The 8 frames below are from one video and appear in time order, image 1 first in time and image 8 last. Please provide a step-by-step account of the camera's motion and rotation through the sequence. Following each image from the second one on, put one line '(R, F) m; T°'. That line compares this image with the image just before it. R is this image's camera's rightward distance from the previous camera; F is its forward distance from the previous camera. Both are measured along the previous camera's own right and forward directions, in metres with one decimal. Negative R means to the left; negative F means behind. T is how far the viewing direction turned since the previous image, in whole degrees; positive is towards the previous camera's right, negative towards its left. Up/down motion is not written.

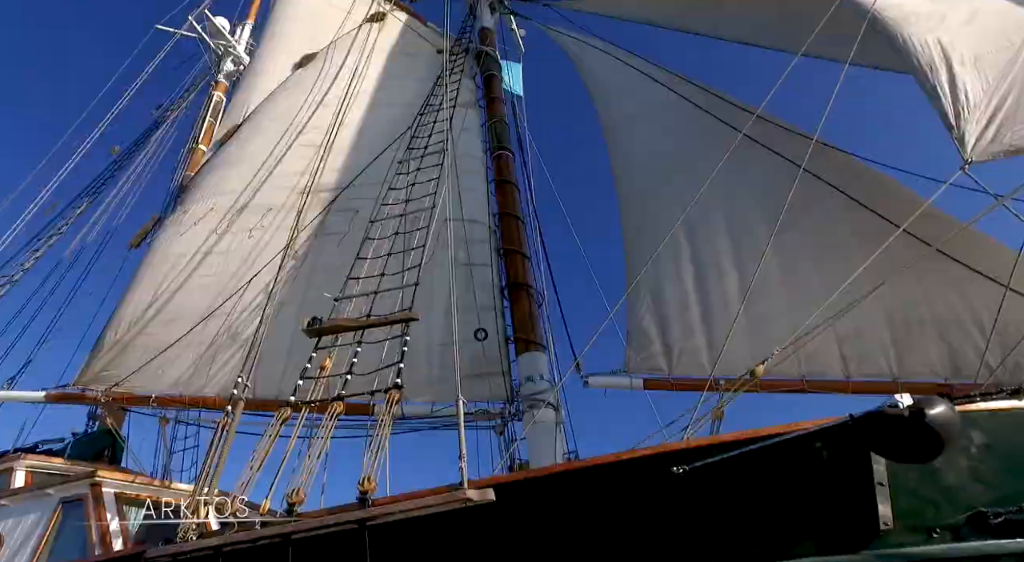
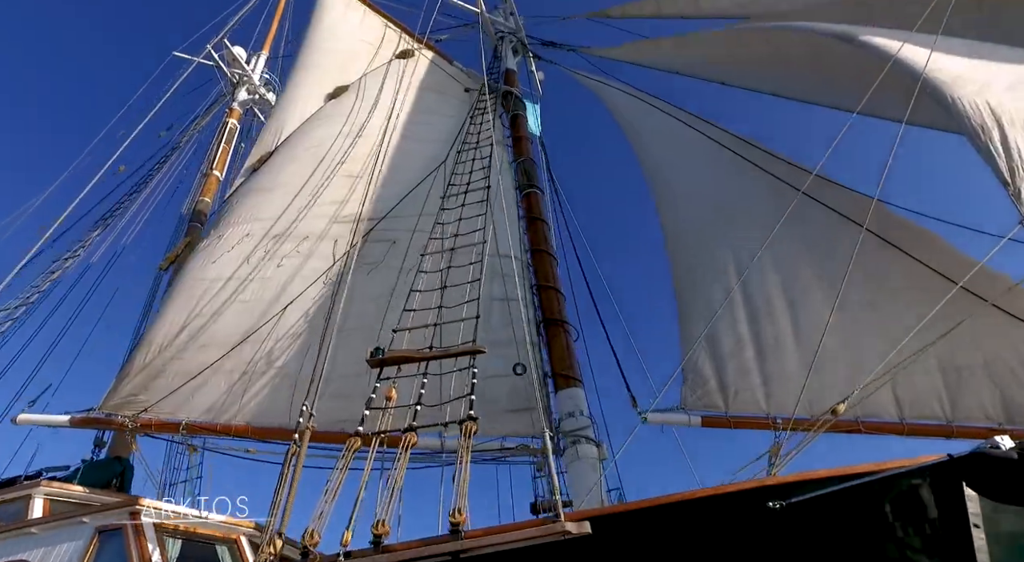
(-0.9, -0.1) m; +2°
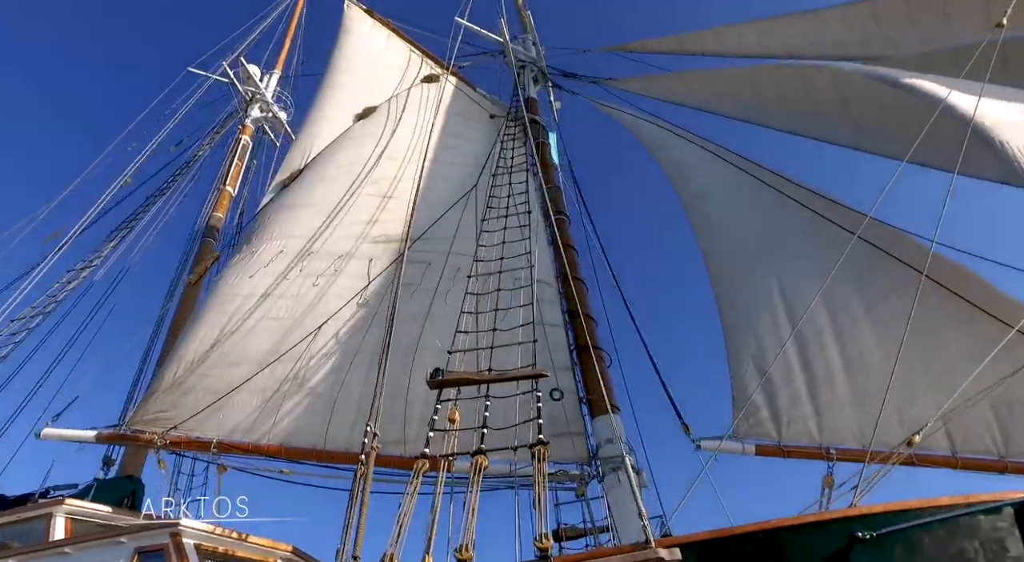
(-0.9, 0.0) m; +2°
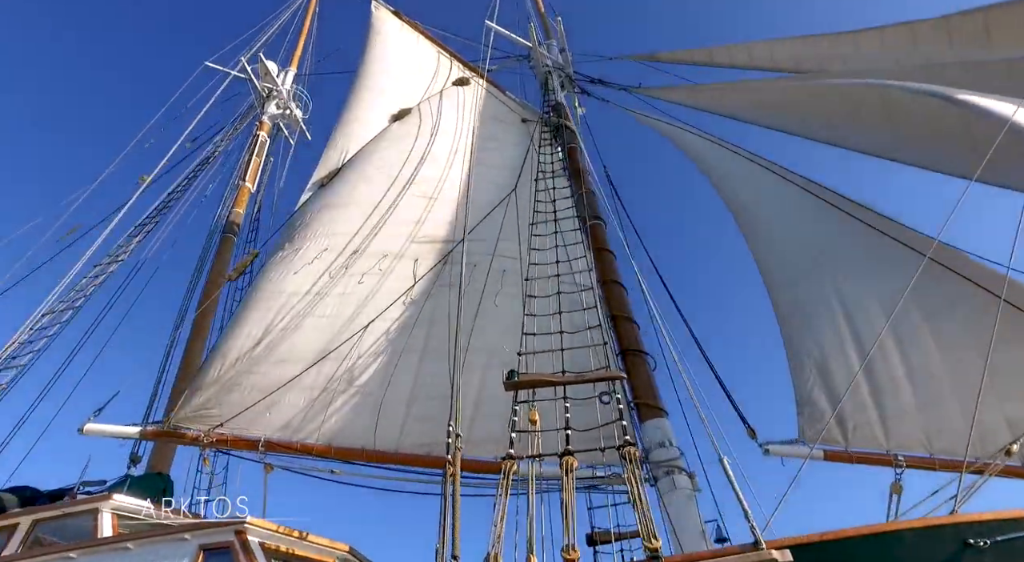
(-1.0, 0.0) m; +2°
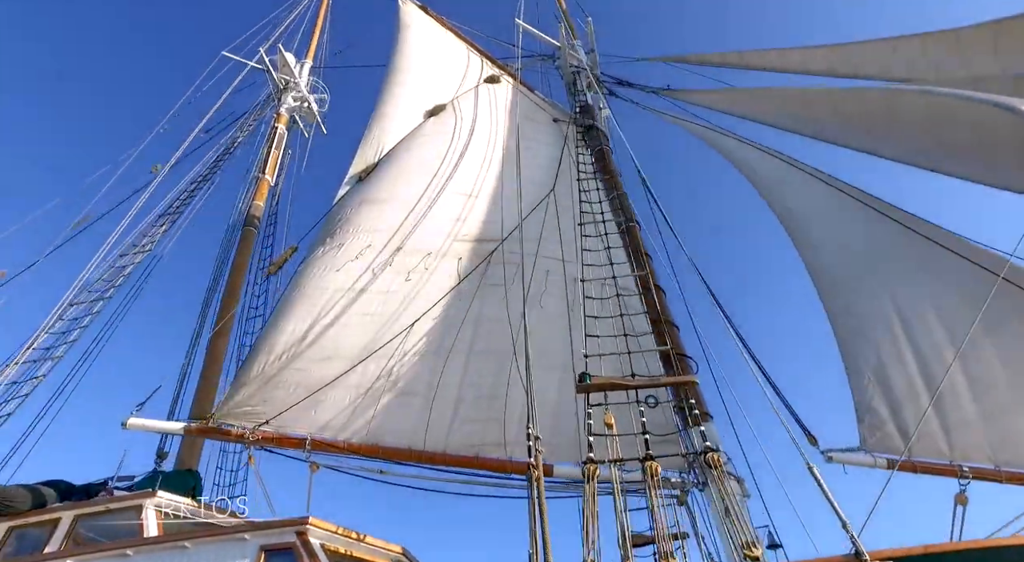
(-0.9, +0.1) m; +1°
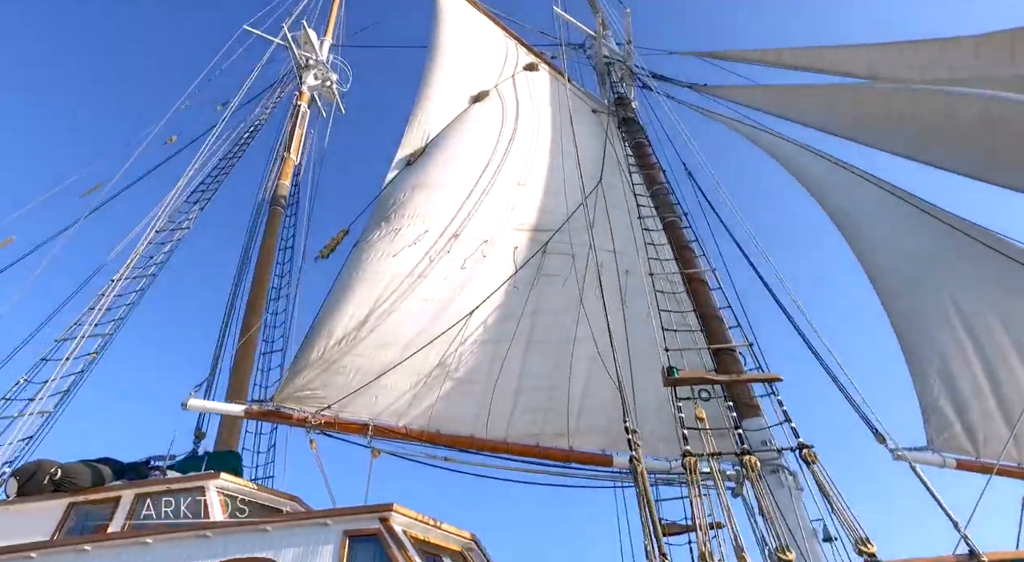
(-1.2, 0.0) m; +2°
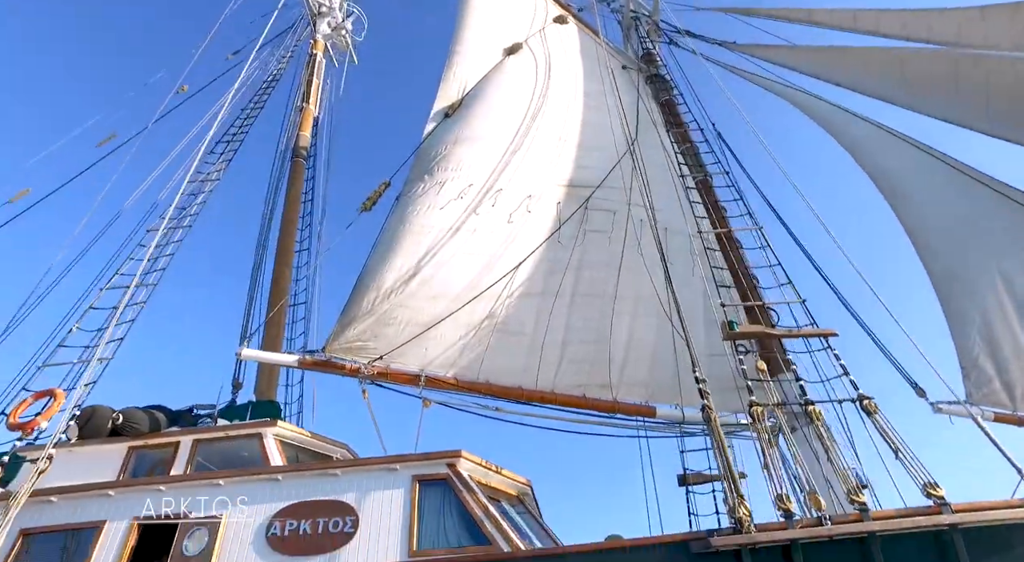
(-0.9, -0.1) m; +1°
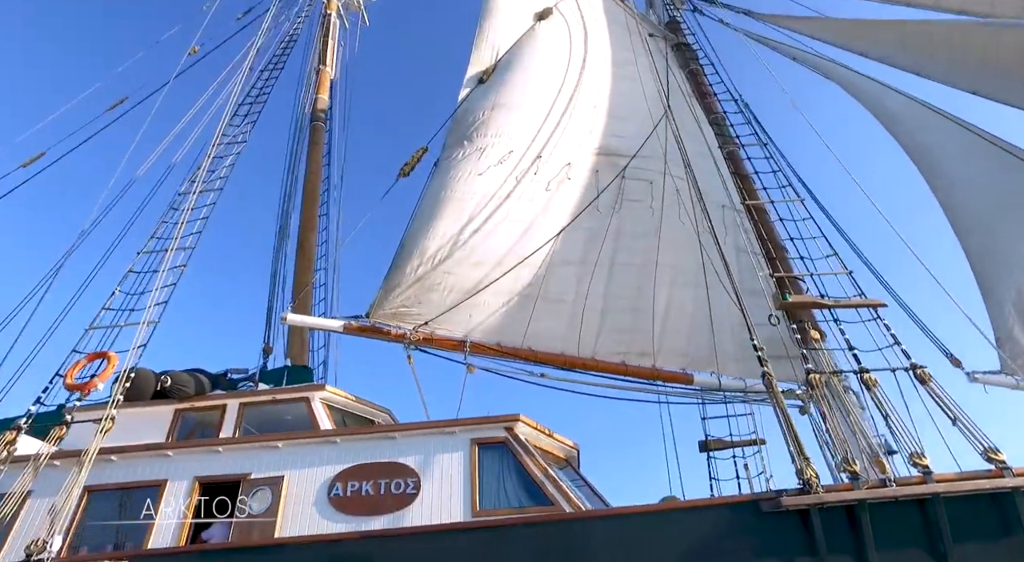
(-0.8, 0.0) m; +1°
